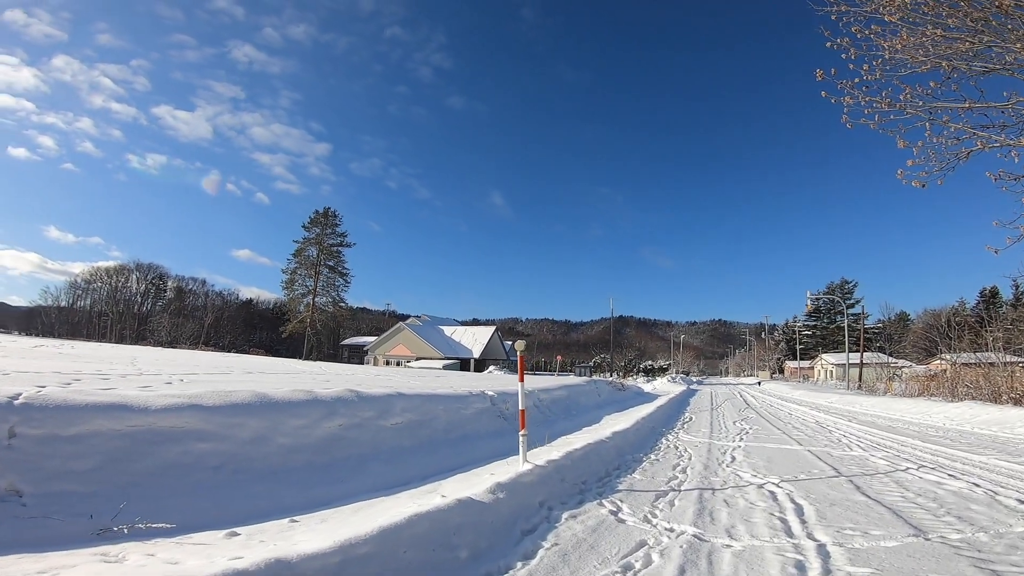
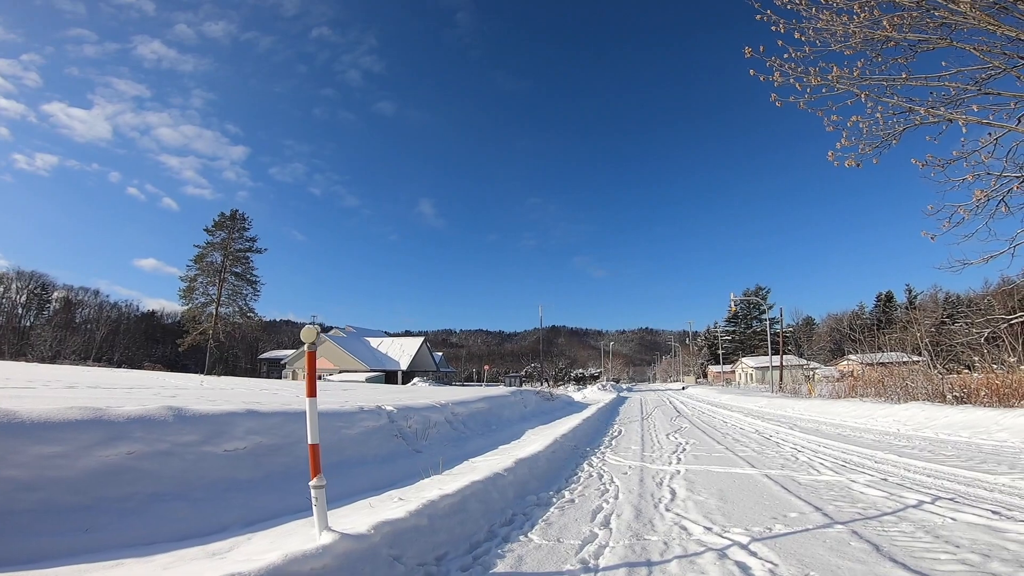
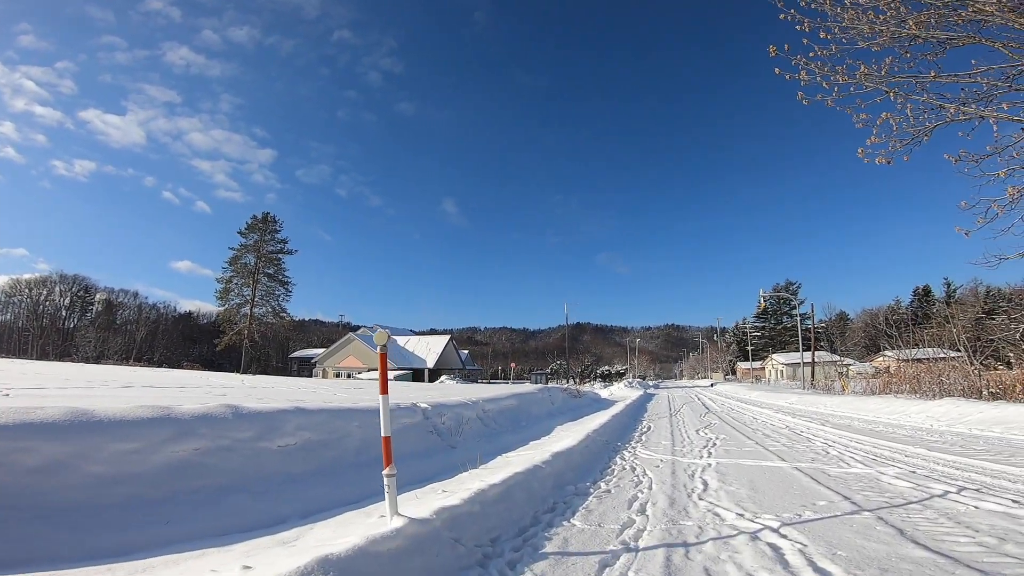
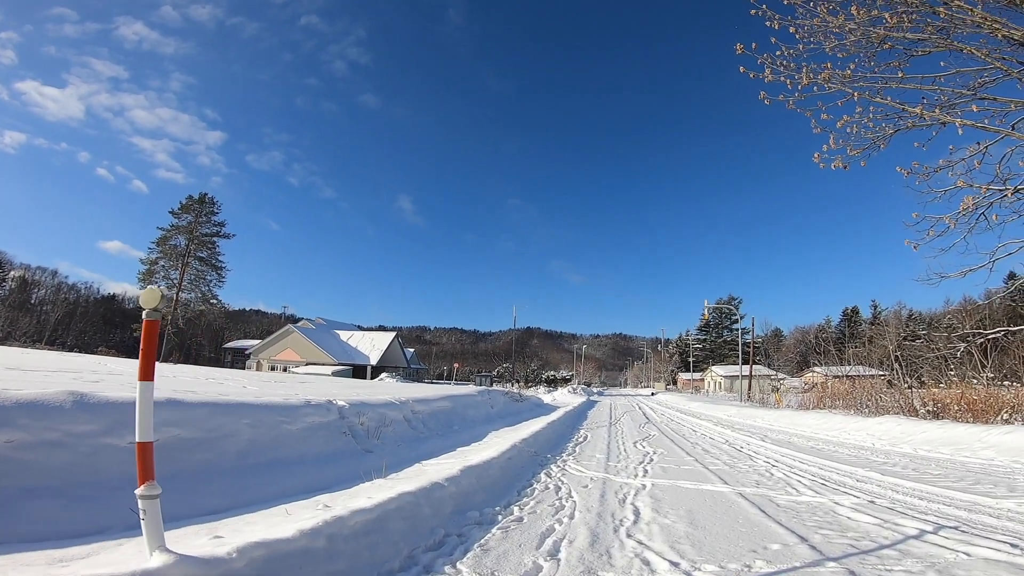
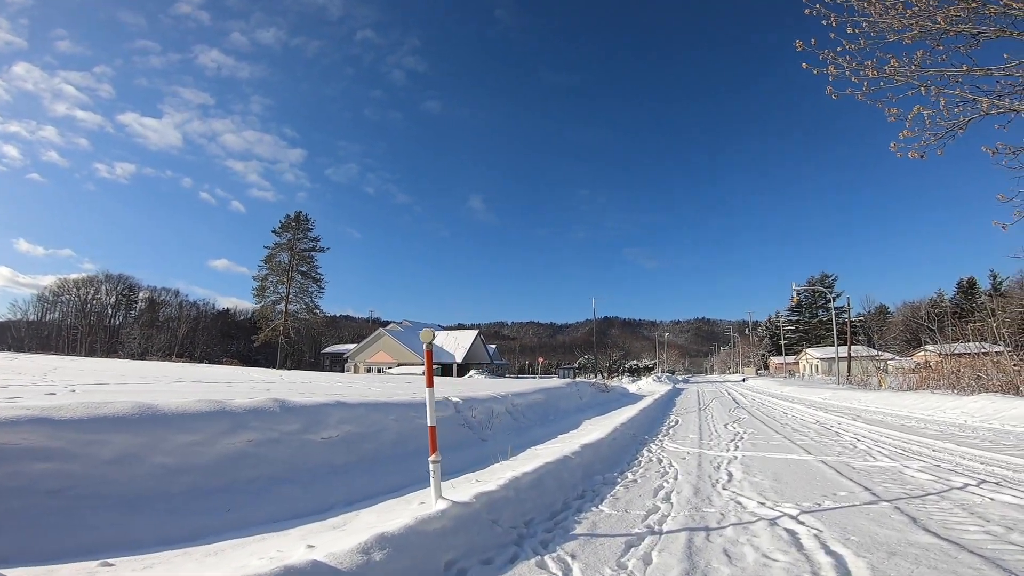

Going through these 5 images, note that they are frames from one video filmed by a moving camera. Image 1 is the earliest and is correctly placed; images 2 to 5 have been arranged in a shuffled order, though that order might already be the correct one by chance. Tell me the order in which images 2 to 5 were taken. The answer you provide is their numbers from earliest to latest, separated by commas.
5, 3, 2, 4
